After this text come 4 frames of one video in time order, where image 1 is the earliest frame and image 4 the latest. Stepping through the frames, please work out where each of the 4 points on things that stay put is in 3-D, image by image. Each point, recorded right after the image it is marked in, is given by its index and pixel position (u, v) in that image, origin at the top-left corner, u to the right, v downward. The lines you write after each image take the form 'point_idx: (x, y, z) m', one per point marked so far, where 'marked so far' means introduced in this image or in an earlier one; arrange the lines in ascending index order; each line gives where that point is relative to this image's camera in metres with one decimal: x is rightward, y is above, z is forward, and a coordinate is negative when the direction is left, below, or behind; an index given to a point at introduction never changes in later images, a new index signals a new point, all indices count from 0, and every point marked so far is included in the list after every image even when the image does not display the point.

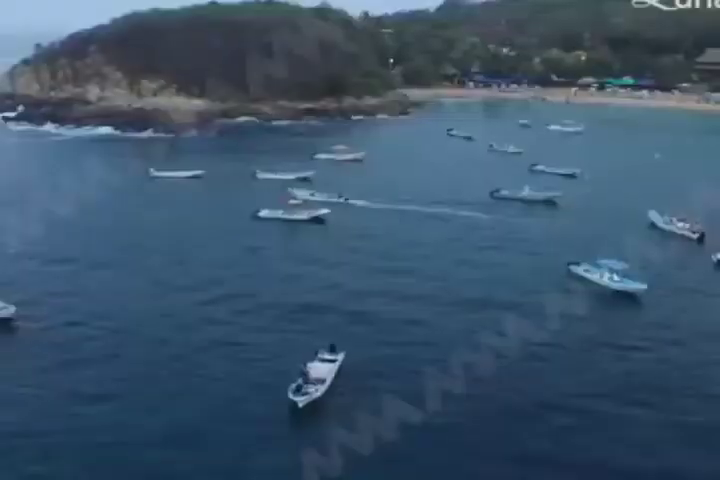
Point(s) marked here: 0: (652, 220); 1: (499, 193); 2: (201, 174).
0: (+4.2, +0.3, +15.6) m
1: (+2.3, +0.6, +16.8) m
2: (-2.9, +1.1, +18.6) m
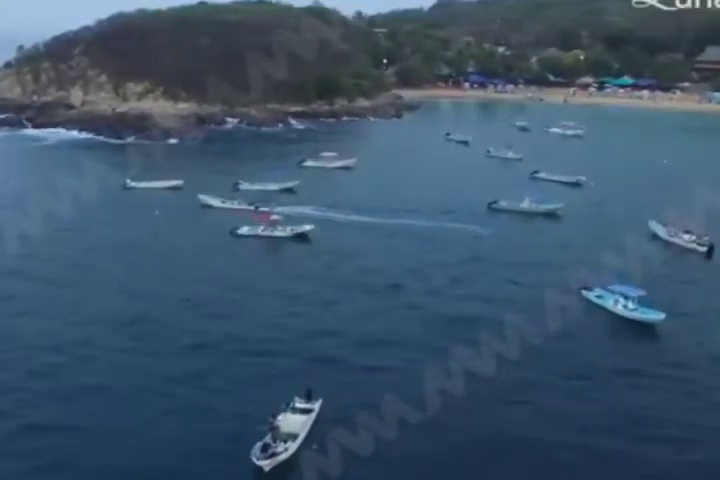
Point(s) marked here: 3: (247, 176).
0: (+4.1, +0.1, +14.9) m
1: (+2.1, +0.5, +16.1) m
2: (-3.0, +0.9, +17.9) m
3: (-2.0, +1.1, +18.9) m
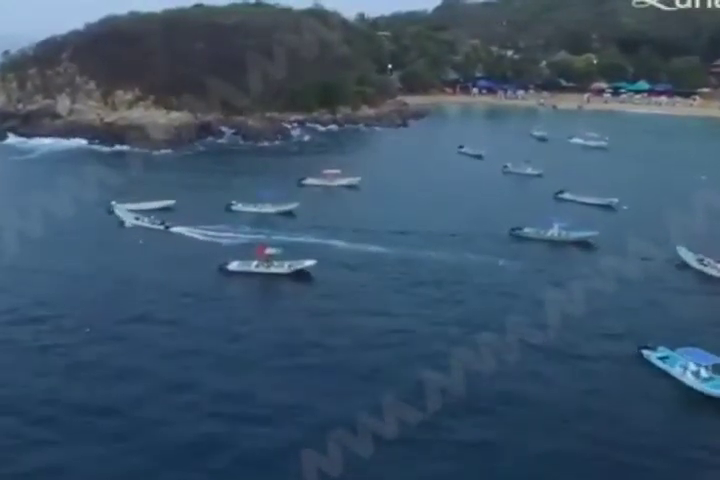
0: (+4.1, -0.2, +13.6) m
1: (+2.2, +0.2, +14.8) m
2: (-2.9, +0.6, +16.6) m
3: (-2.0, +0.8, +17.6) m
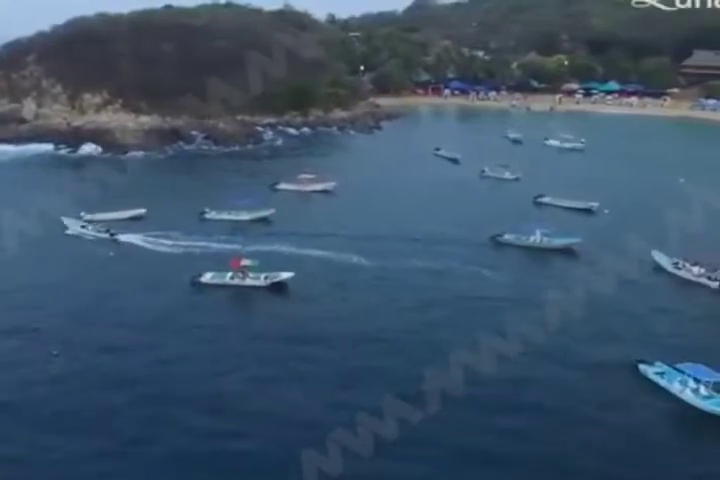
0: (+3.8, -0.2, +13.5) m
1: (+1.9, +0.1, +14.6) m
2: (-3.3, +0.5, +16.2) m
3: (-2.4, +0.7, +17.3) m
